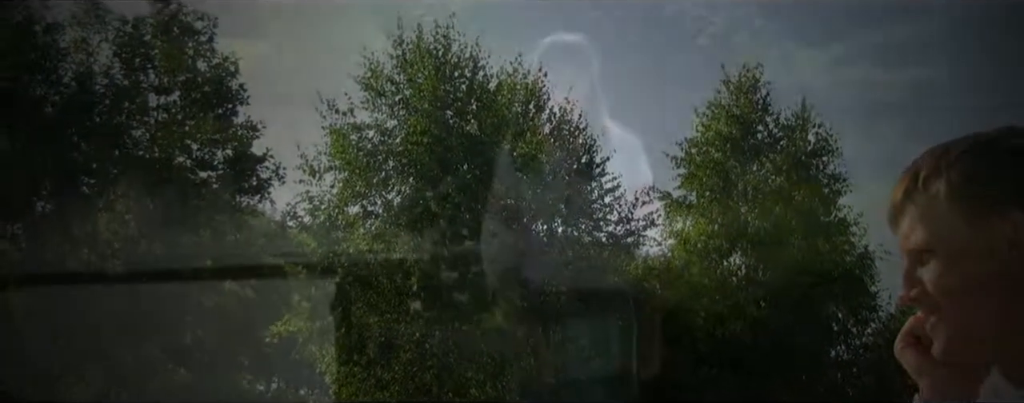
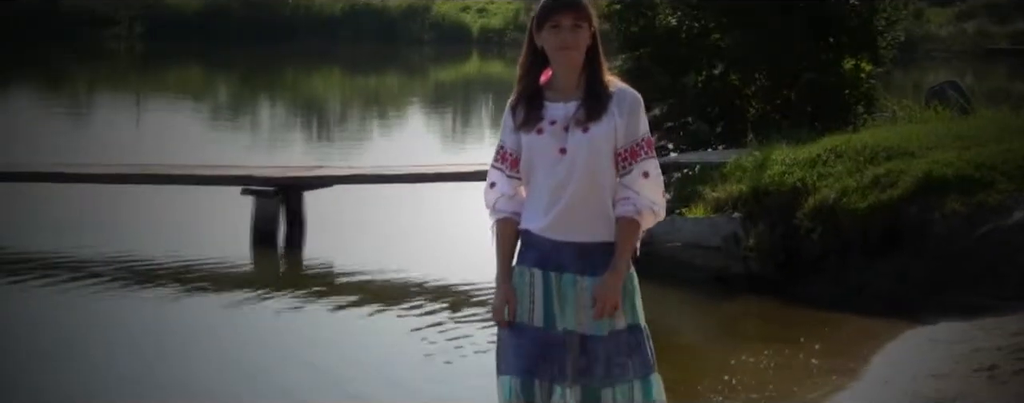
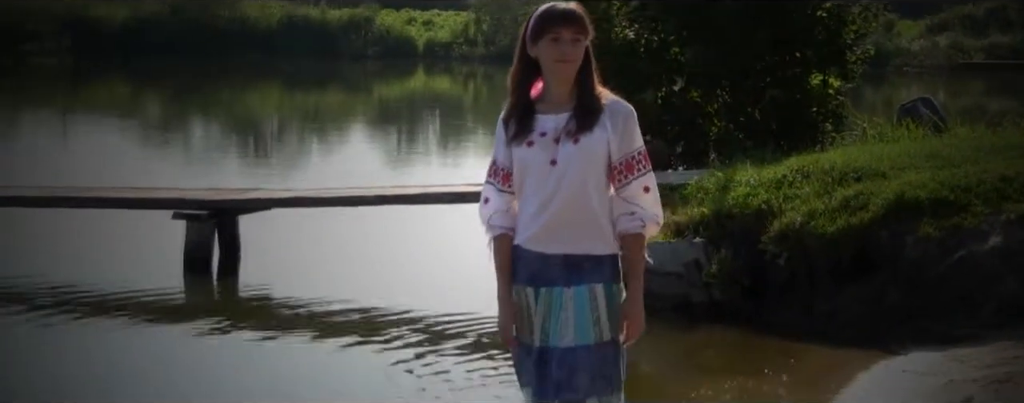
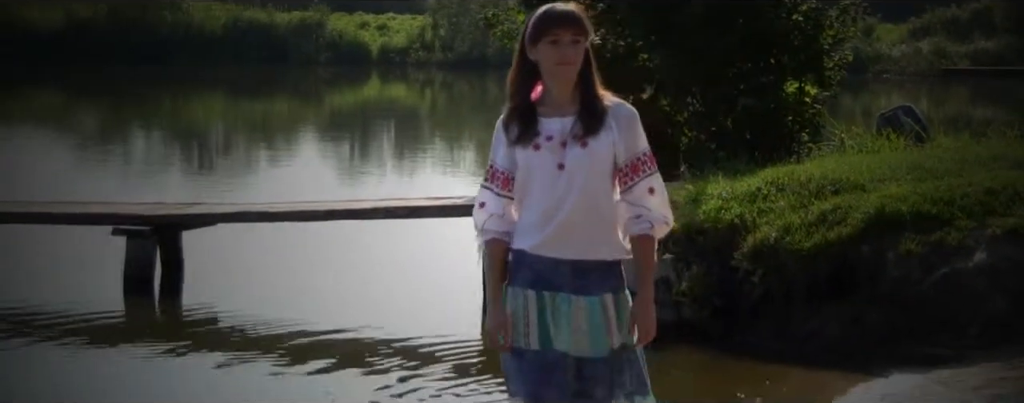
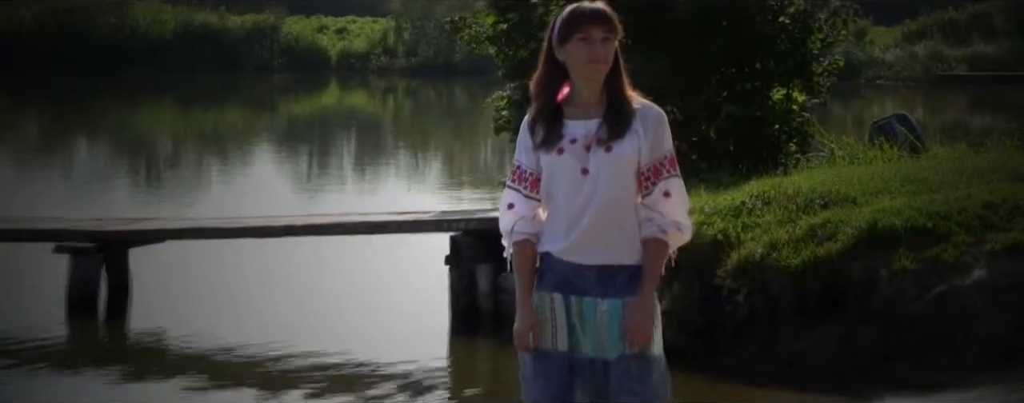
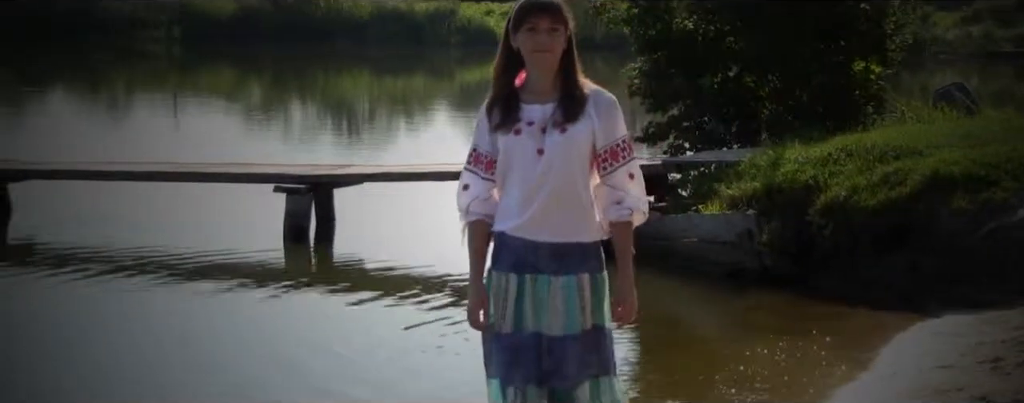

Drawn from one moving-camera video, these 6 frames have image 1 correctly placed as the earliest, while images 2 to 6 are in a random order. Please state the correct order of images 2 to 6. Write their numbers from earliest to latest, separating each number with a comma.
5, 4, 3, 2, 6
